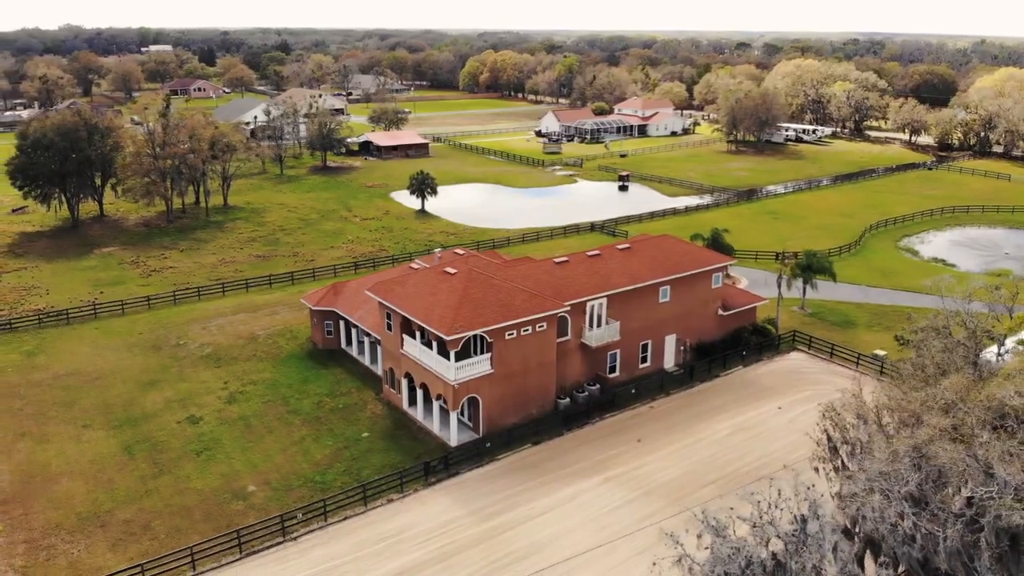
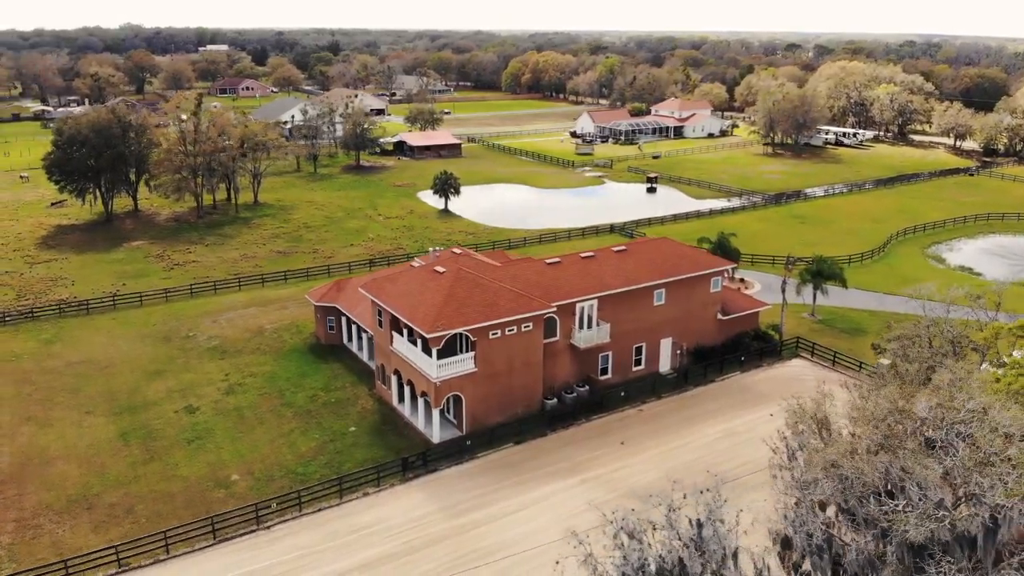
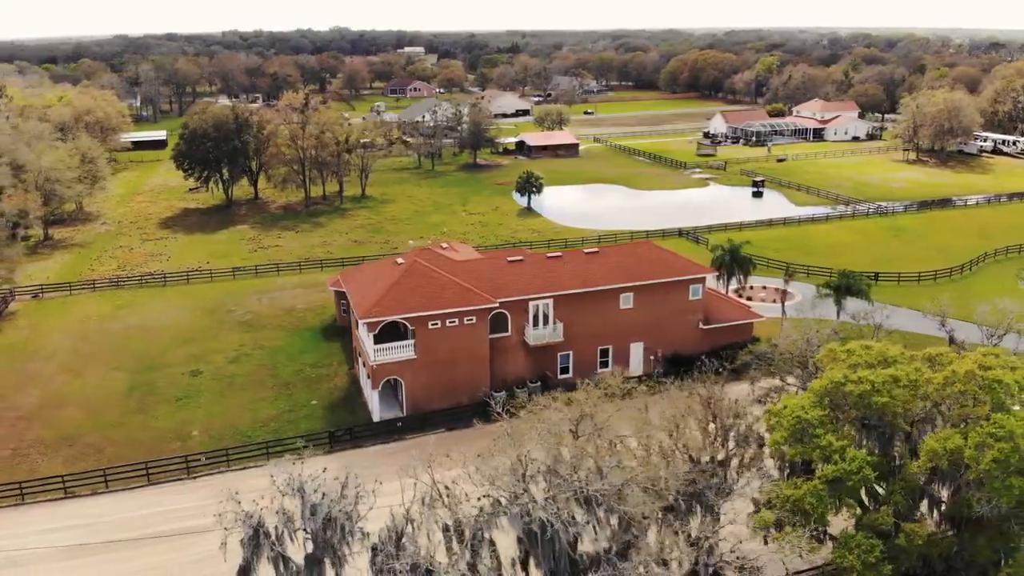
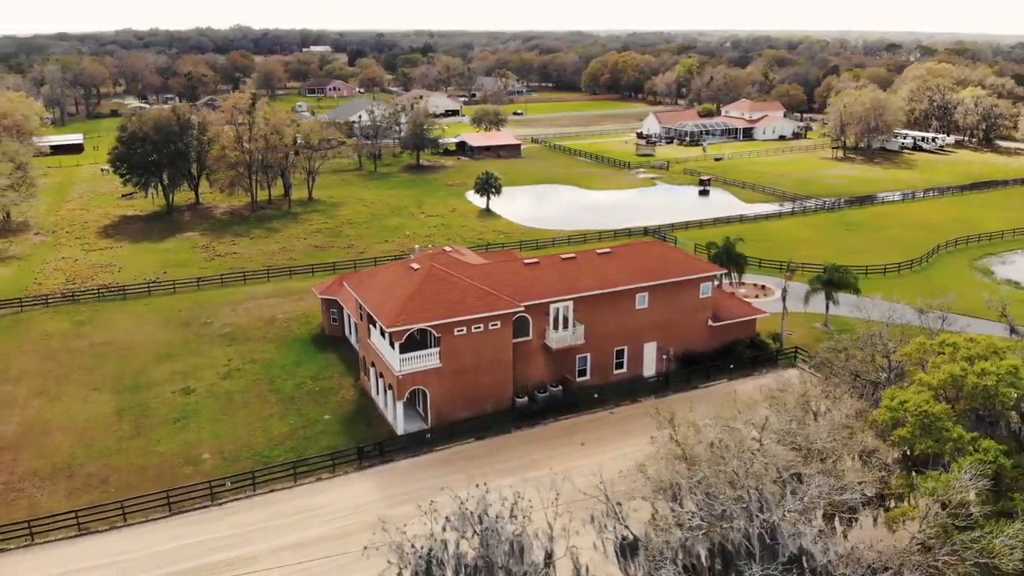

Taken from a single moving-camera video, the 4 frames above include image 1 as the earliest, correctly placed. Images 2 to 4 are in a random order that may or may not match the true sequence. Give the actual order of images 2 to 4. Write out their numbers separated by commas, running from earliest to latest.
2, 4, 3
